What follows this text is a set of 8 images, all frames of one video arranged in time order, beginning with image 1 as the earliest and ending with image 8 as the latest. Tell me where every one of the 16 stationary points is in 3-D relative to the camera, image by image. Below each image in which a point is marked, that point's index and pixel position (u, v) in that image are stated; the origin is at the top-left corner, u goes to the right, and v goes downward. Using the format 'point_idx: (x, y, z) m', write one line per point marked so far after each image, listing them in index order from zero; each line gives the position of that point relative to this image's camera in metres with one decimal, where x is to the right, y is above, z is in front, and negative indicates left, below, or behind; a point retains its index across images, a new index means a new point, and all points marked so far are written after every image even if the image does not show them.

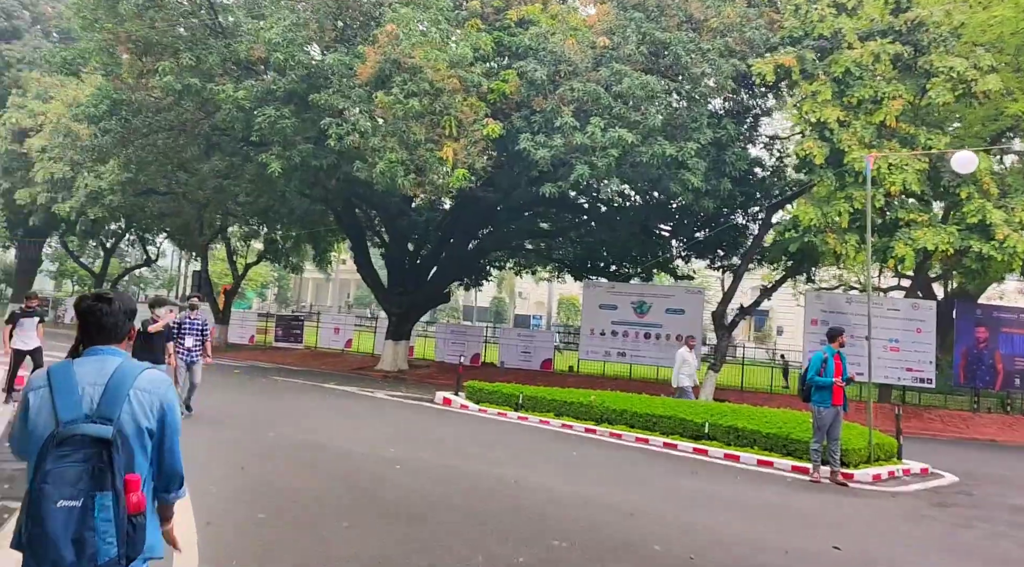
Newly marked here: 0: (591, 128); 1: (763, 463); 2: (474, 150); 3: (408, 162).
0: (+1.5, +3.0, +16.1) m
1: (+3.1, -2.2, +10.3) m
2: (-0.8, +2.7, +16.5) m
3: (-2.1, +2.4, +16.3) m
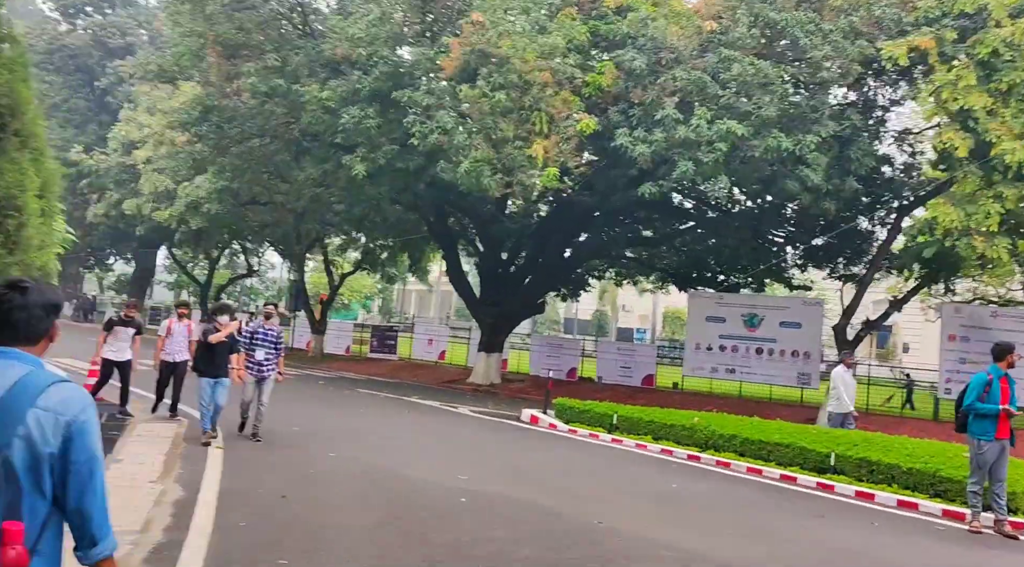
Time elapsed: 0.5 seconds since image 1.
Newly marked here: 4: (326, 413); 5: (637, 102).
0: (+3.2, +2.9, +14.6) m
1: (+4.0, -2.3, +8.5) m
2: (+1.0, +2.5, +15.3) m
3: (-0.3, +2.2, +15.2) m
4: (-3.0, -2.1, +13.4) m
5: (+2.3, +3.4, +15.5) m
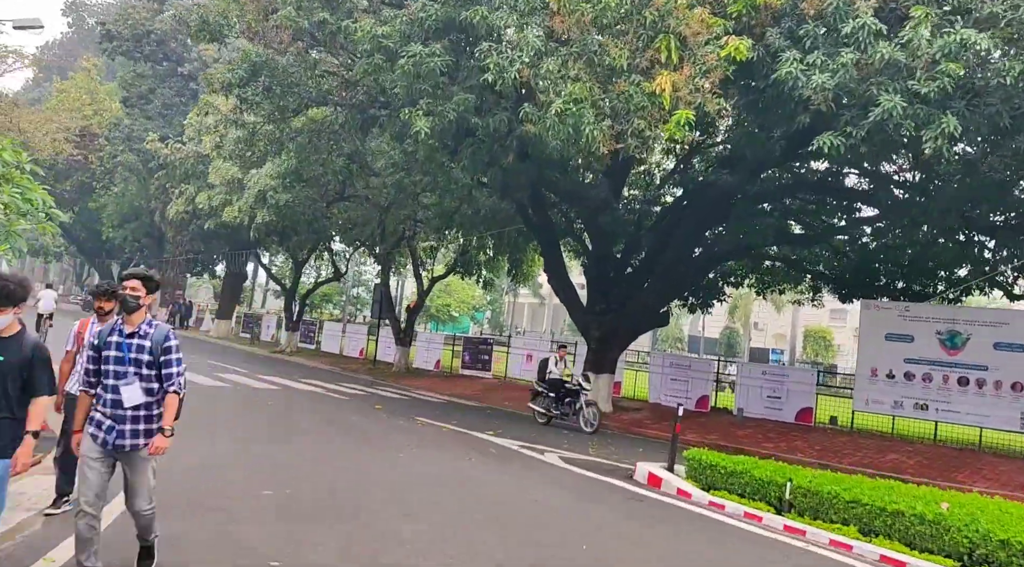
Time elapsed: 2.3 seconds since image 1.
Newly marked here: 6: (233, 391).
0: (+4.6, +2.9, +9.6) m
1: (+4.5, -2.1, +3.4) m
2: (+2.5, +2.6, +10.6) m
3: (+1.2, +2.3, +10.7) m
4: (-1.8, -1.9, +9.2) m
5: (+3.8, +3.4, +10.6) m
6: (-5.1, -1.9, +15.0) m
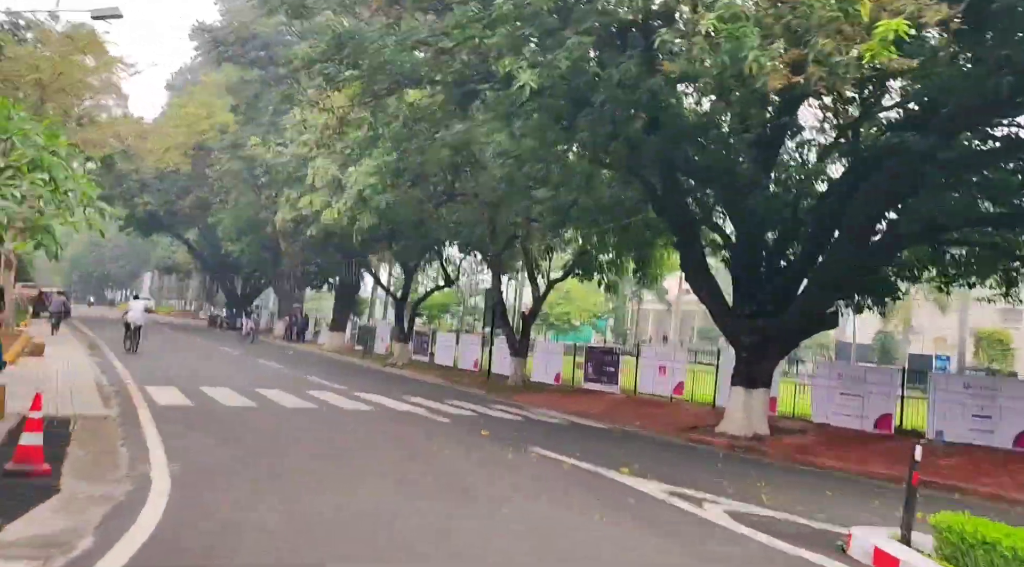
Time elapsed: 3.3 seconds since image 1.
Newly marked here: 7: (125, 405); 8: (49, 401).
0: (+5.7, +3.2, +6.2) m
1: (+4.7, -1.8, +0.1) m
2: (+3.7, +2.8, +7.5) m
3: (+2.4, +2.5, +7.8) m
4: (-0.7, -1.8, +6.7) m
5: (+5.0, +3.6, +7.4) m
6: (-3.0, -2.0, +12.9) m
7: (-5.6, -1.8, +12.0) m
8: (-6.5, -1.7, +11.7) m
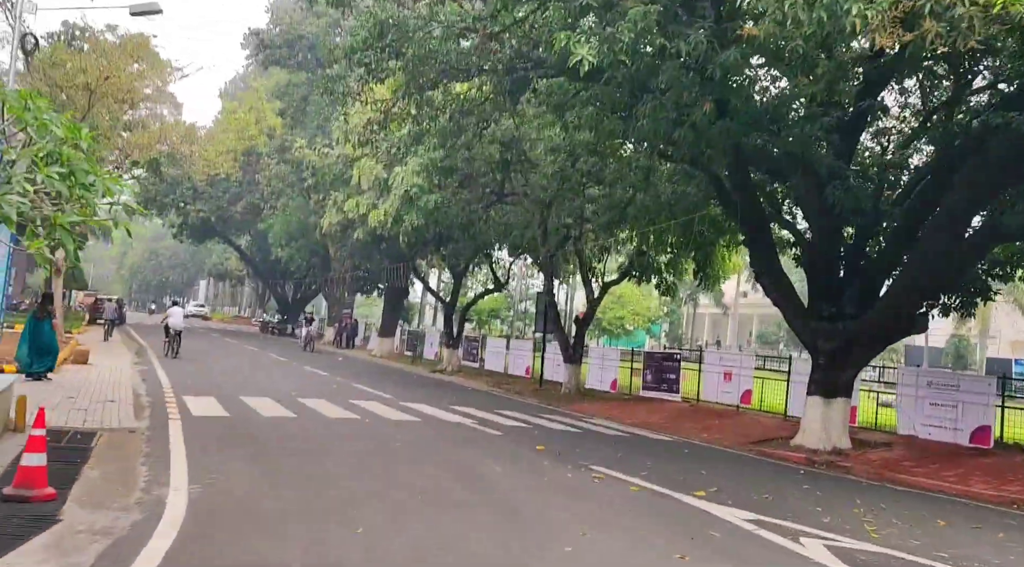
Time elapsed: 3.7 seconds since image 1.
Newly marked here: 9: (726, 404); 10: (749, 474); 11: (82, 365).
0: (+6.0, +3.2, +4.9) m
1: (+4.8, -1.7, -1.3) m
2: (+4.2, +2.8, +6.3) m
3: (+2.9, +2.5, +6.7) m
4: (-0.2, -1.8, +5.7) m
5: (+5.5, +3.7, +6.0) m
6: (-2.2, -2.0, +12.0) m
7: (-4.9, -1.8, +11.3) m
8: (-5.8, -1.7, +11.0) m
9: (+4.8, -2.7, +18.8) m
10: (+3.1, -2.5, +10.9) m
11: (-9.7, -1.9, +18.7) m
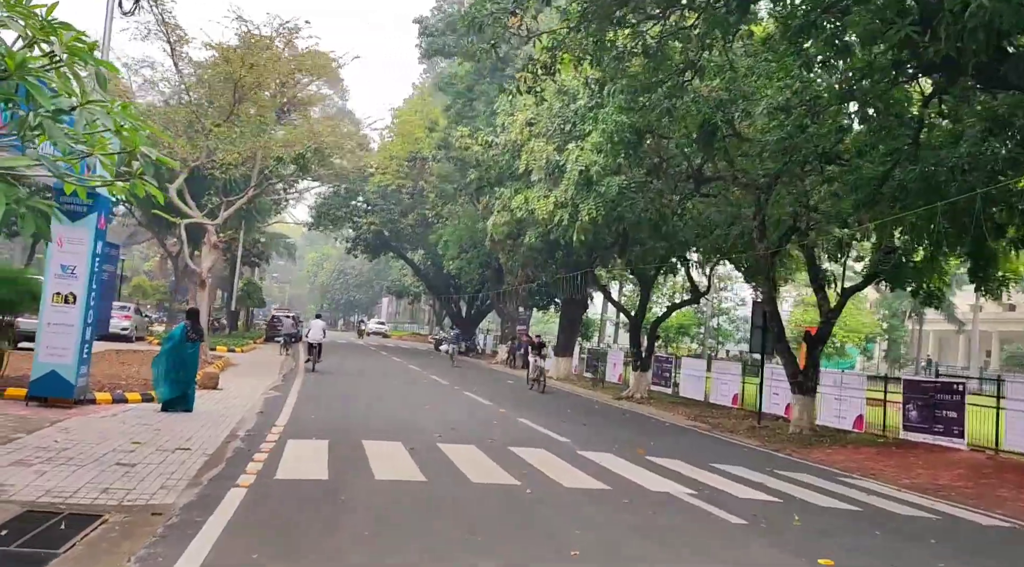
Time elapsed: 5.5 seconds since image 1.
0: (+6.5, +3.5, -0.7) m
1: (+4.1, -1.3, -6.6) m
2: (+5.0, +3.0, +1.0) m
3: (+3.9, +2.7, +1.6) m
4: (+0.7, -1.6, +1.3) m
5: (+6.2, +3.9, +0.5) m
6: (+0.1, -2.0, +7.9) m
7: (-2.7, -1.8, +7.7) m
8: (-3.6, -1.7, +7.6) m
9: (+8.4, -2.7, +13.0) m
10: (+5.0, -2.4, +5.6) m
11: (-5.8, -2.1, +15.9) m
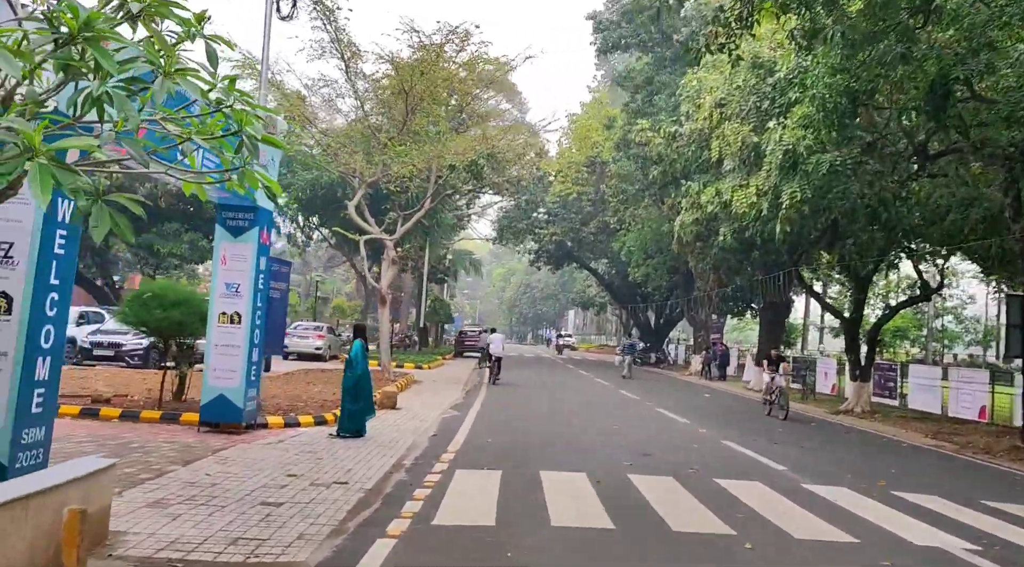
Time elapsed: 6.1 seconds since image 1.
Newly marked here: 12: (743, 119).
0: (+5.8, +3.9, -3.7) m
1: (+2.3, -1.0, -8.9) m
2: (+4.8, +3.3, -1.6) m
3: (+3.8, +3.0, -0.8) m
4: (+0.7, -1.5, -0.5) m
5: (+5.8, +4.3, -2.4) m
6: (+1.6, -2.0, +6.0) m
7: (-1.1, -1.9, +6.5) m
8: (-2.0, -1.8, +6.6) m
9: (+10.9, -2.4, +9.2) m
10: (+6.0, -2.1, +2.7) m
11: (-2.3, -2.3, +15.2) m
12: (+4.2, +3.0, +15.4) m
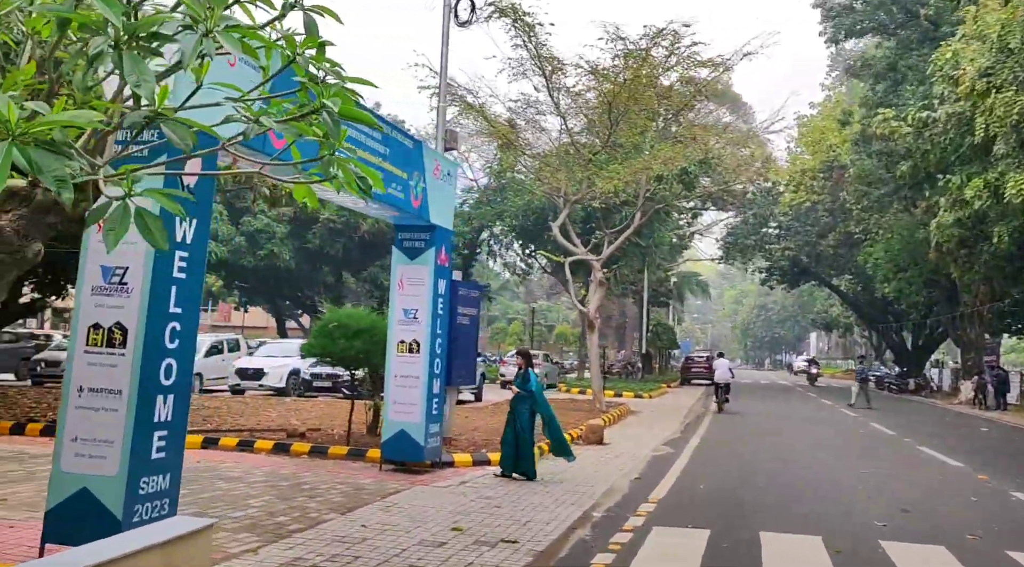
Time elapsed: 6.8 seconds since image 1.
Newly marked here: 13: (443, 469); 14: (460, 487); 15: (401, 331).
0: (+3.8, +4.3, -6.4) m
1: (-0.8, -0.6, -10.6) m
2: (+3.4, +3.7, -4.1) m
3: (+2.7, +3.2, -3.0) m
4: (0.0, -1.4, -2.1) m
5: (+4.1, +4.7, -5.1) m
6: (+2.6, -1.9, +3.9) m
7: (+0.1, -2.0, +5.1) m
8: (-0.7, -2.0, +5.5) m
9: (+12.4, -2.1, +4.4) m
10: (+5.9, -1.8, -0.4) m
11: (+1.4, -2.7, +13.8) m
12: (+7.5, +2.8, +12.4) m
13: (-0.9, -2.3, +10.3) m
14: (-0.6, -2.3, +9.2) m
15: (-1.4, -0.6, +10.1) m
